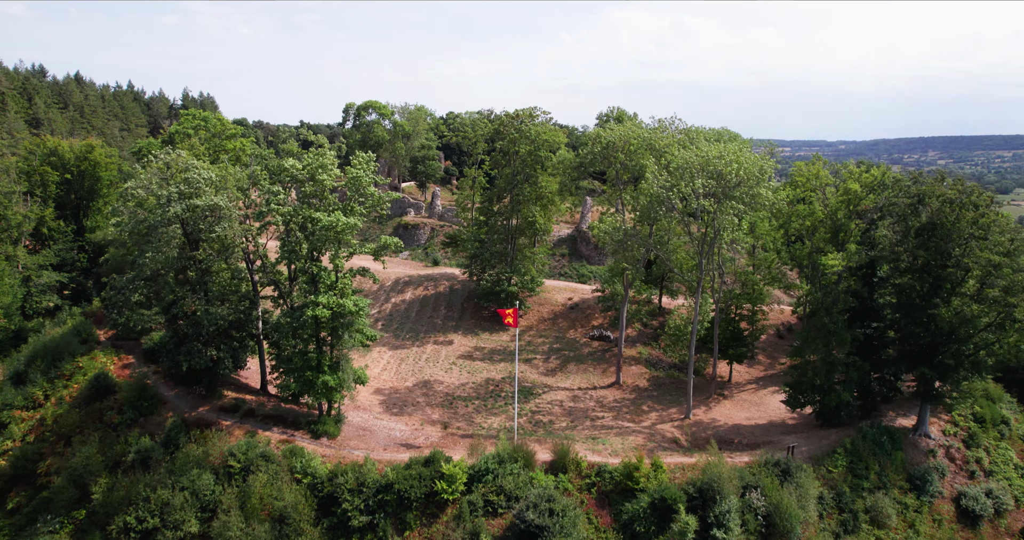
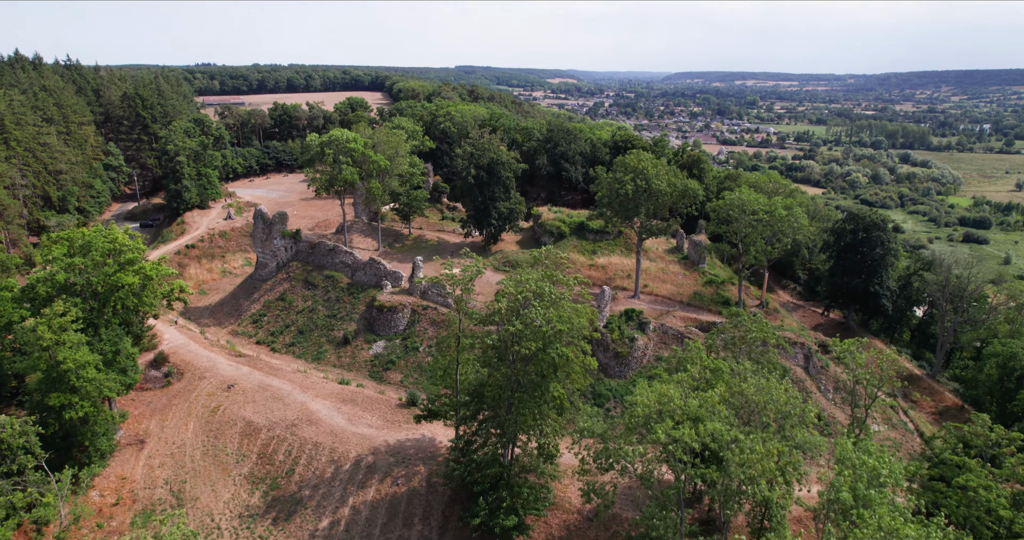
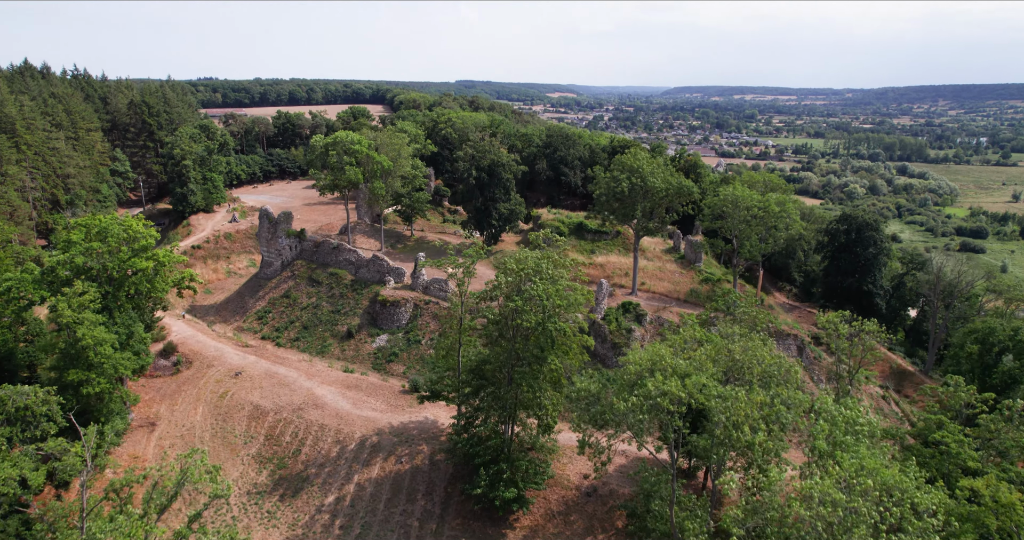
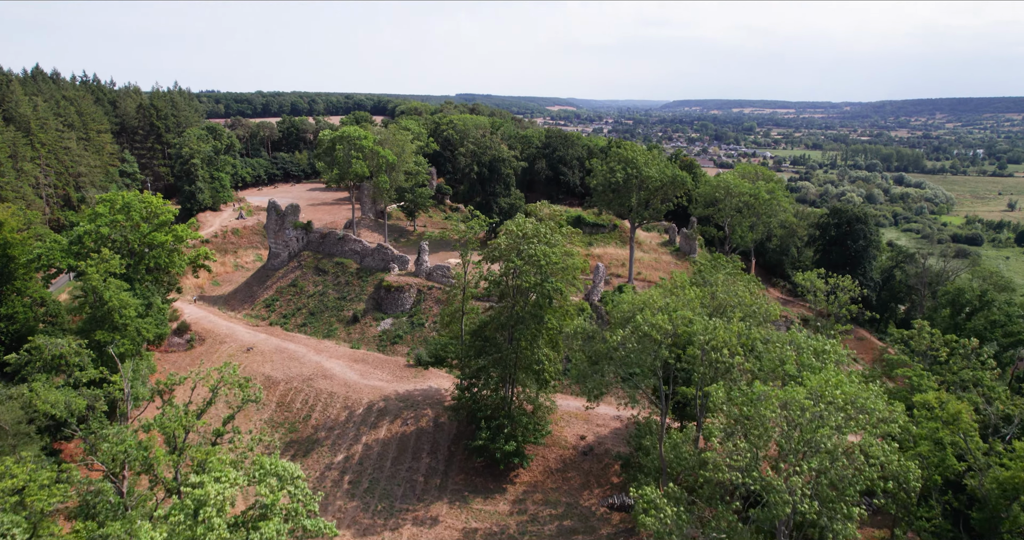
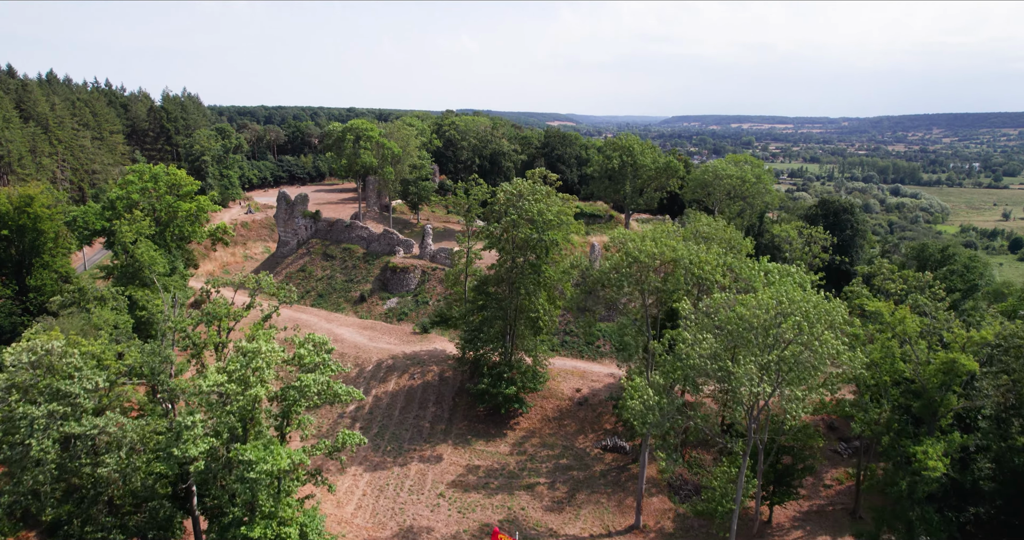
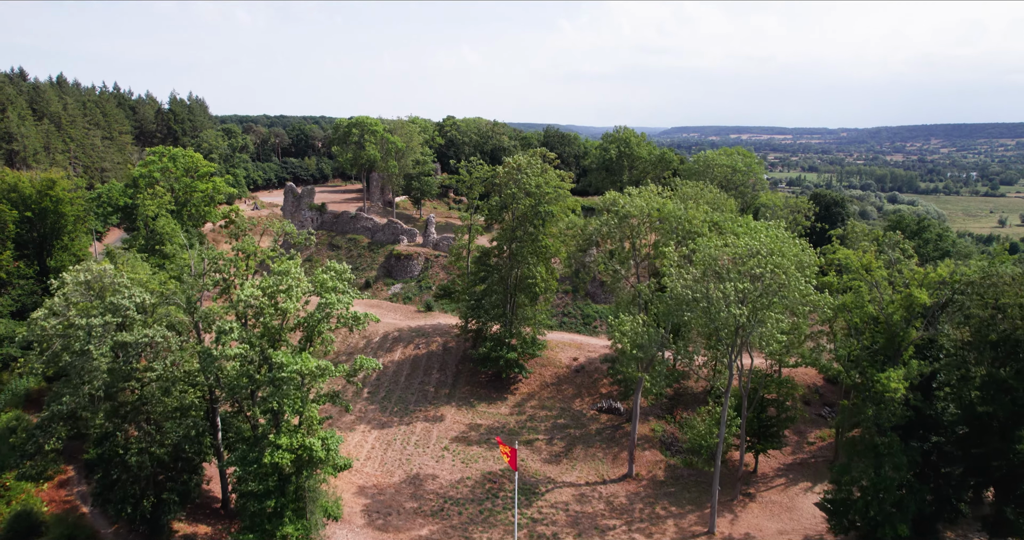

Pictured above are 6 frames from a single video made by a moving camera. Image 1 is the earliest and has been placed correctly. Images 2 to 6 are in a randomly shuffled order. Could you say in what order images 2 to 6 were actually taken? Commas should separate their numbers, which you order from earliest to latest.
6, 5, 4, 3, 2
